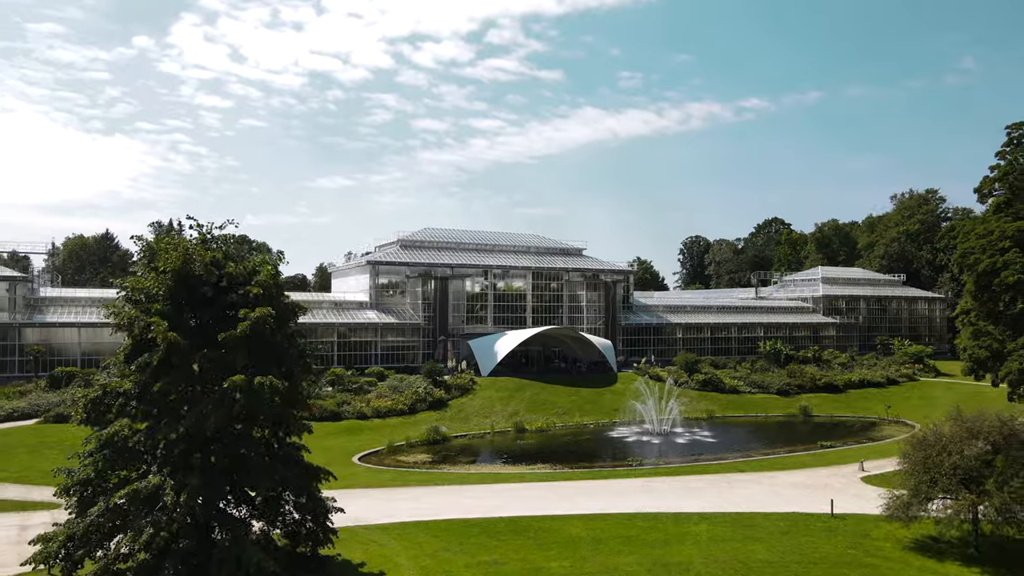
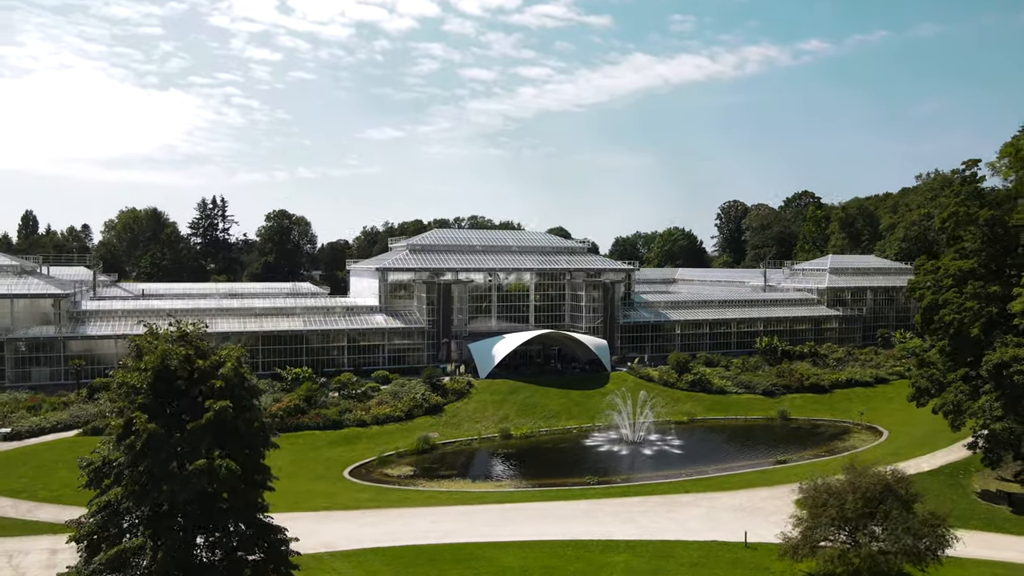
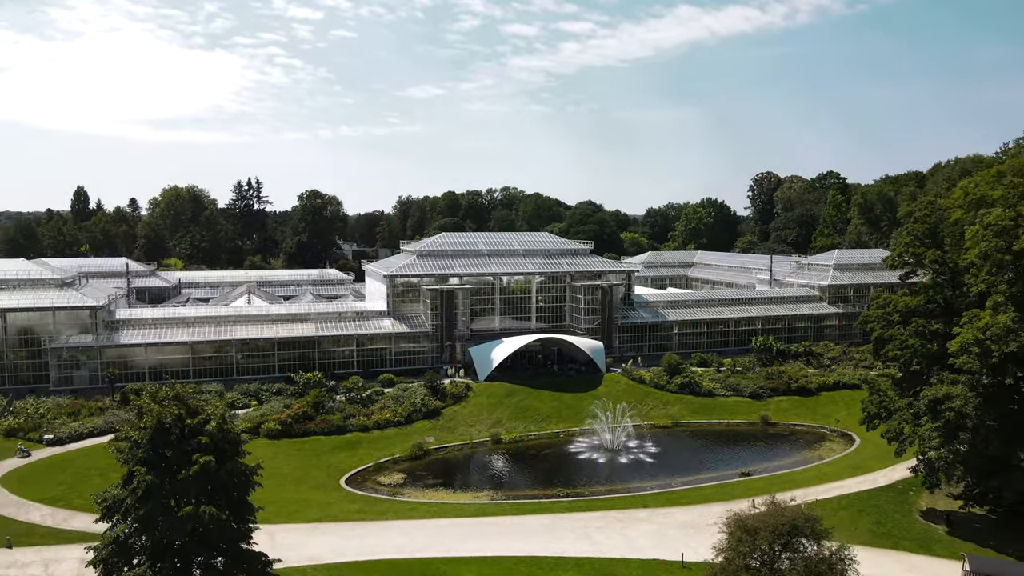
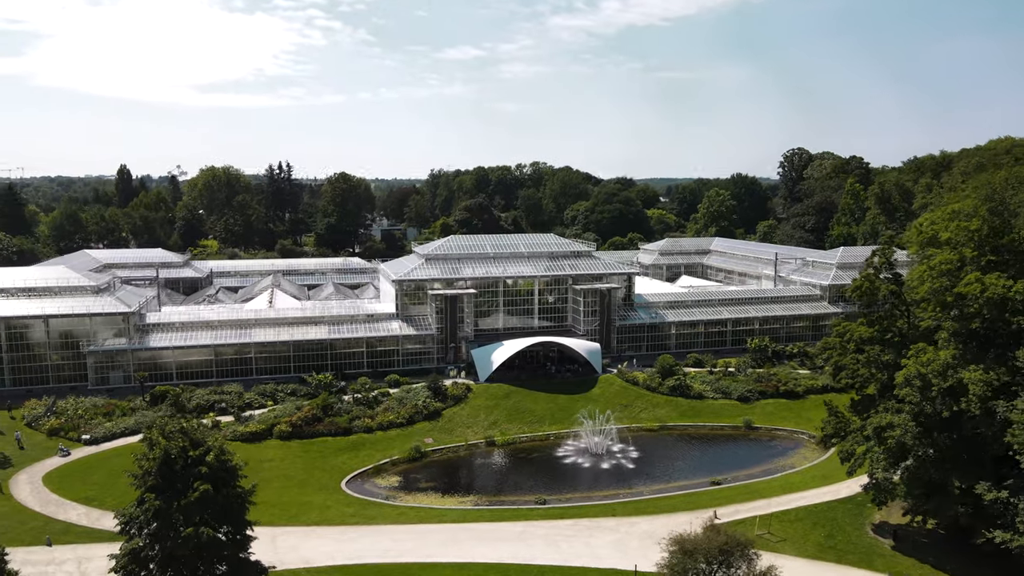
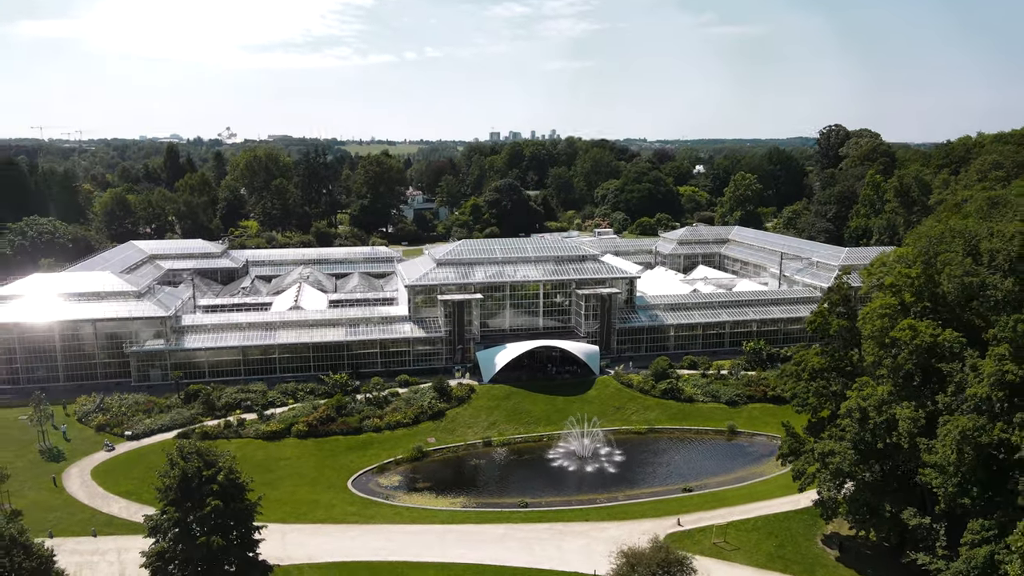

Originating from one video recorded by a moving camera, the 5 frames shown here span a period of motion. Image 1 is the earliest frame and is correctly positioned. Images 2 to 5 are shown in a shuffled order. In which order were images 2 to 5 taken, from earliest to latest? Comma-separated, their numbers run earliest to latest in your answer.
2, 3, 4, 5
